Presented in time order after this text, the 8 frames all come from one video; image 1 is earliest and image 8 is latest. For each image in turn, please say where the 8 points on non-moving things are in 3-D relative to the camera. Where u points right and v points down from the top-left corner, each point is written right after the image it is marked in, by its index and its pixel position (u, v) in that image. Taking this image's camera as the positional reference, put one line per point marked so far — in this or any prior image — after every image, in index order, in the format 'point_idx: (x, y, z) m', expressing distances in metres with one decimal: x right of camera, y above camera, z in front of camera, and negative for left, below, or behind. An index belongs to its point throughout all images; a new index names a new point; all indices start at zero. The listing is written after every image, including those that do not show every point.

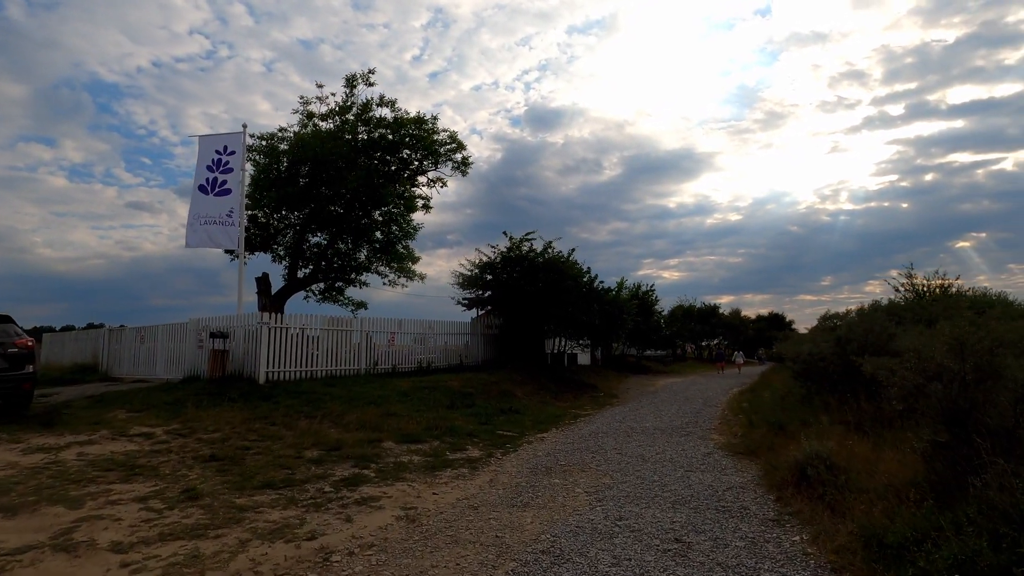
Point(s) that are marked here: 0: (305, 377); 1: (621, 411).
0: (-6.4, -2.8, +16.4) m
1: (+3.4, -3.8, +16.5) m
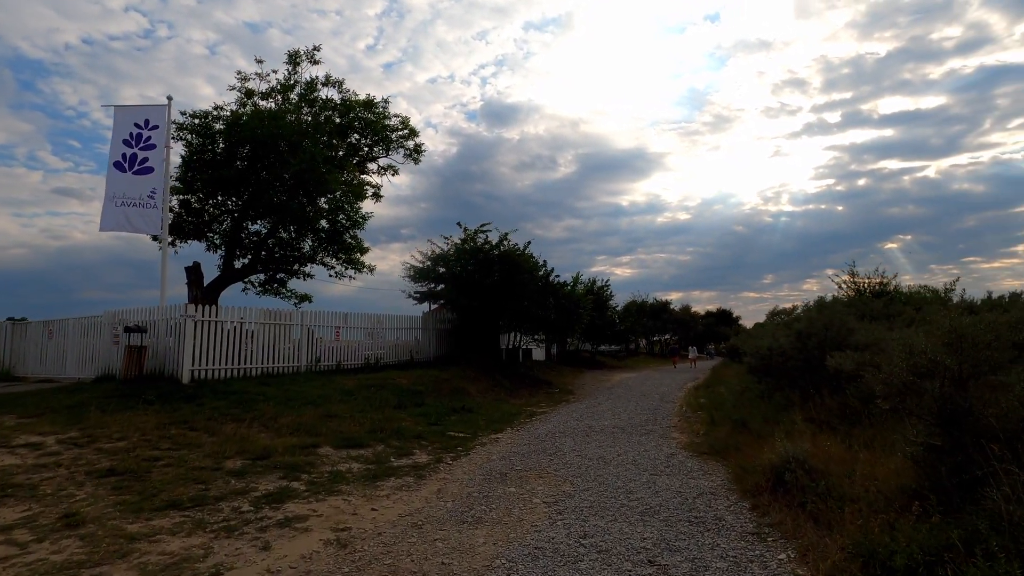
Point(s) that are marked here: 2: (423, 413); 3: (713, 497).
0: (-7.7, -2.5, +15.0) m
1: (+2.0, -3.6, +16.0) m
2: (-2.2, -3.1, +13.1) m
3: (+2.4, -2.5, +6.4) m
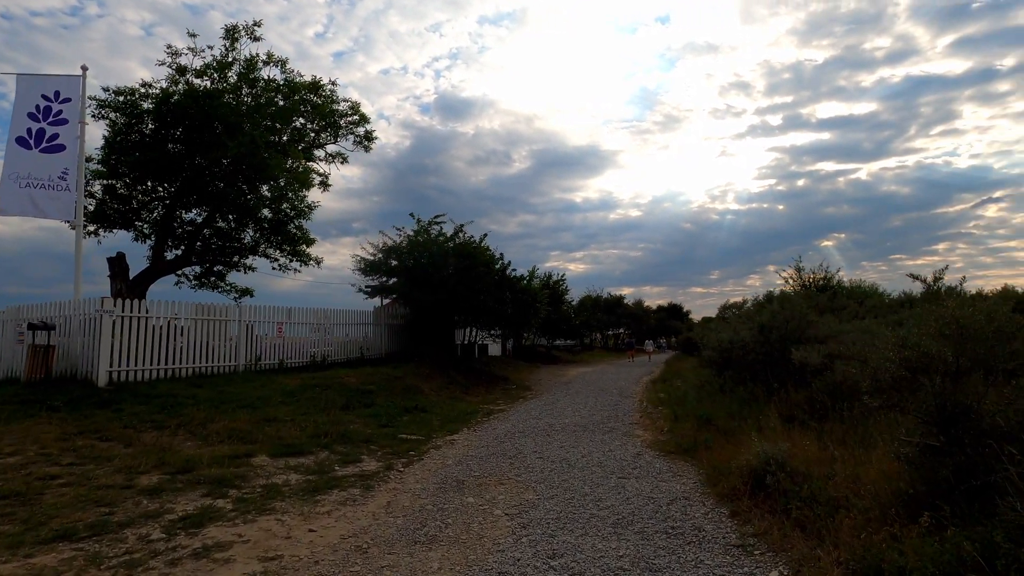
0: (-8.9, -2.3, +13.7) m
1: (+0.7, -3.4, +15.5) m
2: (-3.2, -2.9, +12.2) m
3: (+2.0, -2.4, +6.0) m
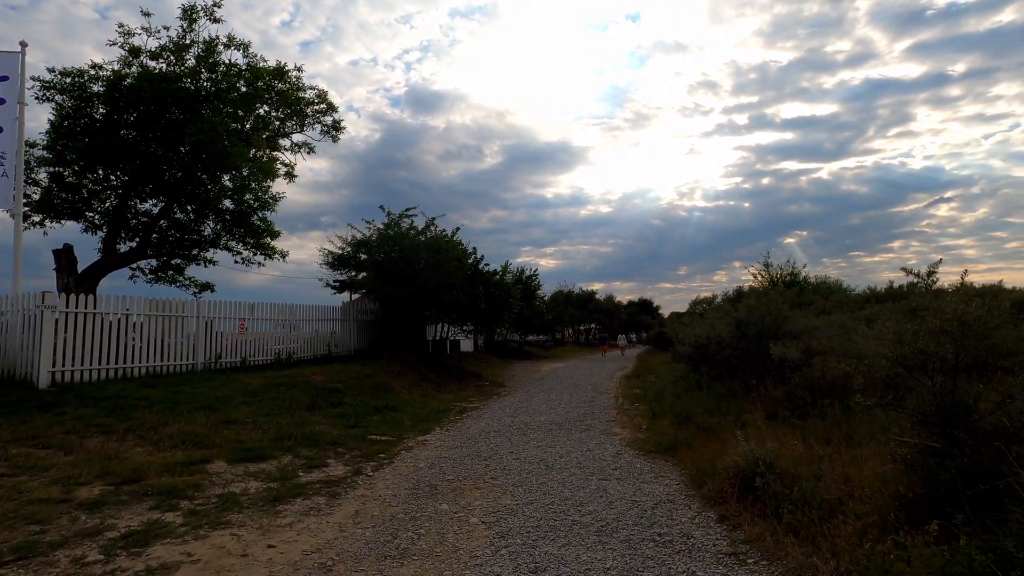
0: (-9.5, -2.1, +12.8) m
1: (0.0, -3.2, +15.1) m
2: (-3.7, -2.8, +11.7) m
3: (+1.7, -2.3, +5.7) m
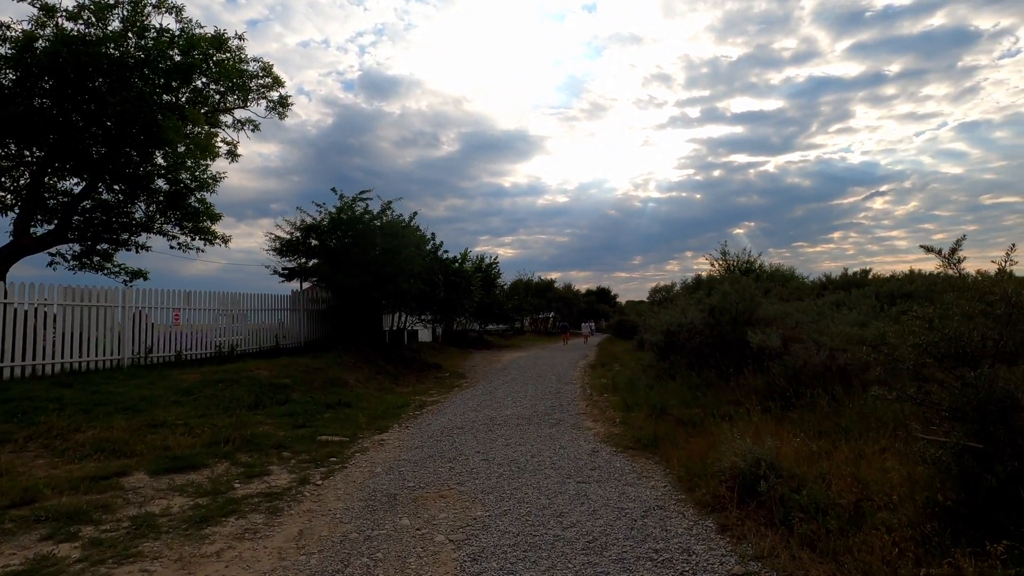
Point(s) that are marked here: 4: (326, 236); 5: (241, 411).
0: (-10.3, -1.8, +11.3) m
1: (-1.0, -2.9, +14.4) m
2: (-4.5, -2.5, +10.6) m
3: (+1.5, -2.2, +5.1) m
4: (-6.9, +1.9, +19.7) m
5: (-5.2, -2.3, +10.2) m
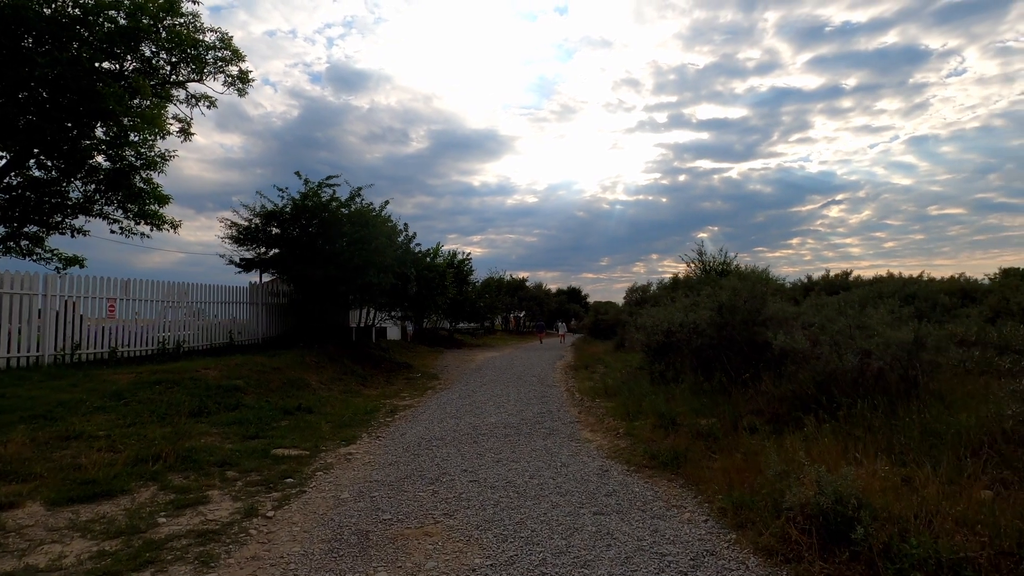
0: (-10.6, -1.5, +9.4) m
1: (-1.5, -2.7, +13.1) m
2: (-4.7, -2.3, +9.1) m
3: (+1.6, -2.0, +4.0) m
4: (-7.6, +2.2, +18.1) m
5: (-5.4, -2.1, +8.7) m
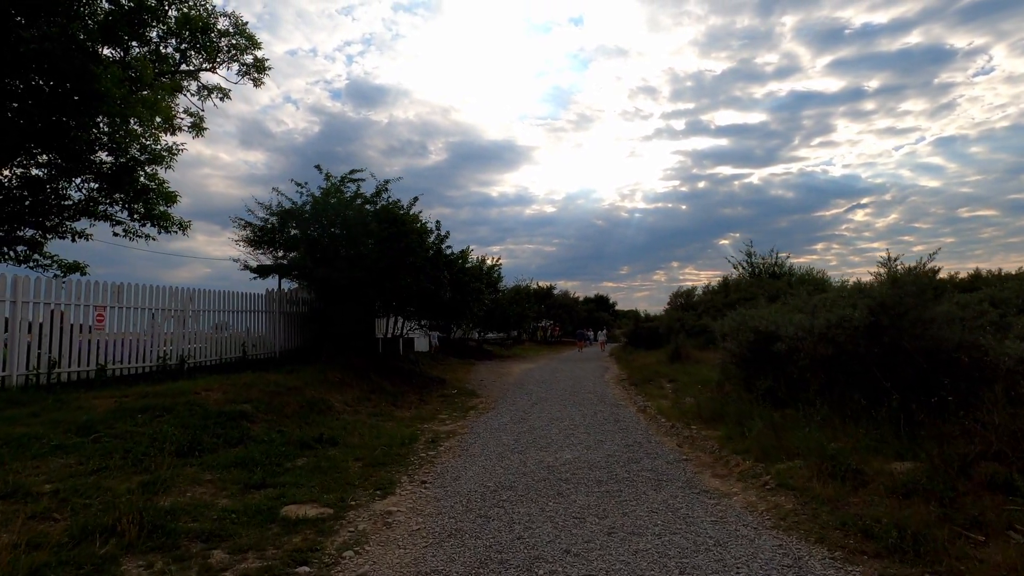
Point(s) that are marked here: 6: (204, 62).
0: (-9.4, -1.6, +7.5) m
1: (-0.2, -2.7, +10.8) m
2: (-3.5, -2.2, +6.9) m
3: (+2.5, -1.8, +1.6) m
4: (-6.2, +2.0, +16.0) m
5: (-4.2, -2.1, +6.5) m
6: (-10.8, +7.9, +18.6) m
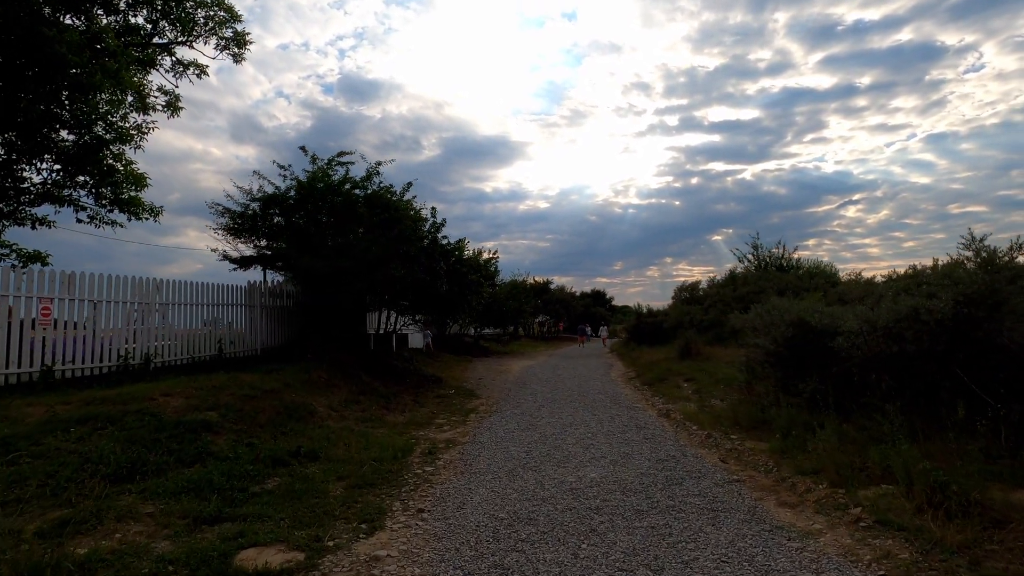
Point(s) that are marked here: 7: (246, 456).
0: (-9.2, -1.4, +6.1) m
1: (-0.1, -2.5, +9.5) m
2: (-3.4, -2.1, +5.6) m
3: (+2.8, -1.7, +0.3) m
4: (-6.1, +2.2, +14.7) m
5: (-4.1, -1.9, +5.2) m
6: (-10.7, +8.2, +17.2) m
7: (-3.3, -2.1, +6.7) m
